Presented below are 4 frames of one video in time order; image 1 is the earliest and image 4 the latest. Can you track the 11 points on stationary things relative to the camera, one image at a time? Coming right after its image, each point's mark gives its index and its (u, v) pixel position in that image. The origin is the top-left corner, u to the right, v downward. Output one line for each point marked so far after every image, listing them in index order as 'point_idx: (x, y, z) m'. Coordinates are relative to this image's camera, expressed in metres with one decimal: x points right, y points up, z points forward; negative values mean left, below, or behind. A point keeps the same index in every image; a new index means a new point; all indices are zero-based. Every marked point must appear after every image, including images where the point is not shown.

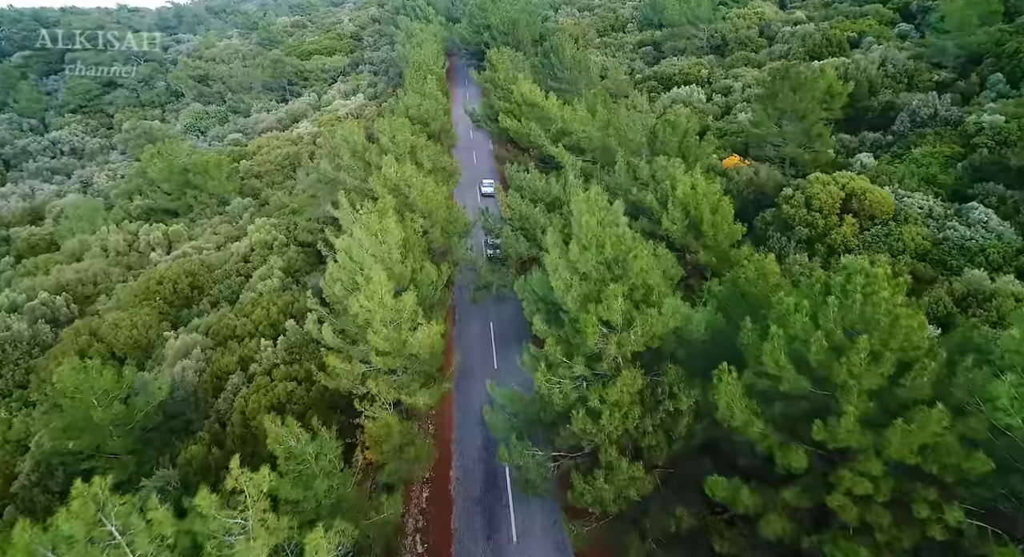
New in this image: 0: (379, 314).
0: (-3.9, -1.0, +17.0) m
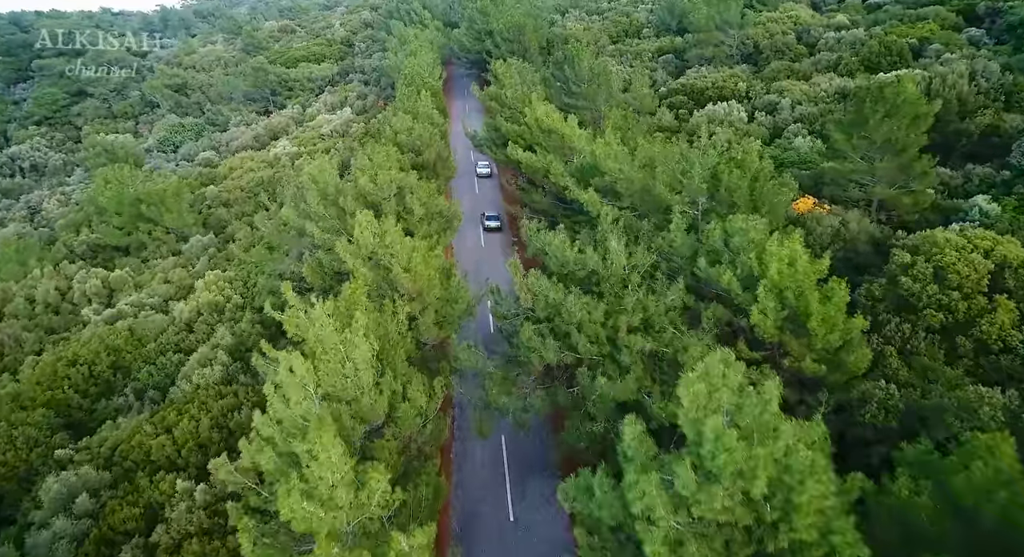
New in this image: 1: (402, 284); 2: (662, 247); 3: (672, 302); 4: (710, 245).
0: (-3.2, -4.2, +10.1) m
1: (-3.4, -0.2, +17.9) m
2: (+5.0, +1.0, +19.4) m
3: (+4.7, -0.7, +17.2) m
4: (+6.2, +1.0, +18.2) m
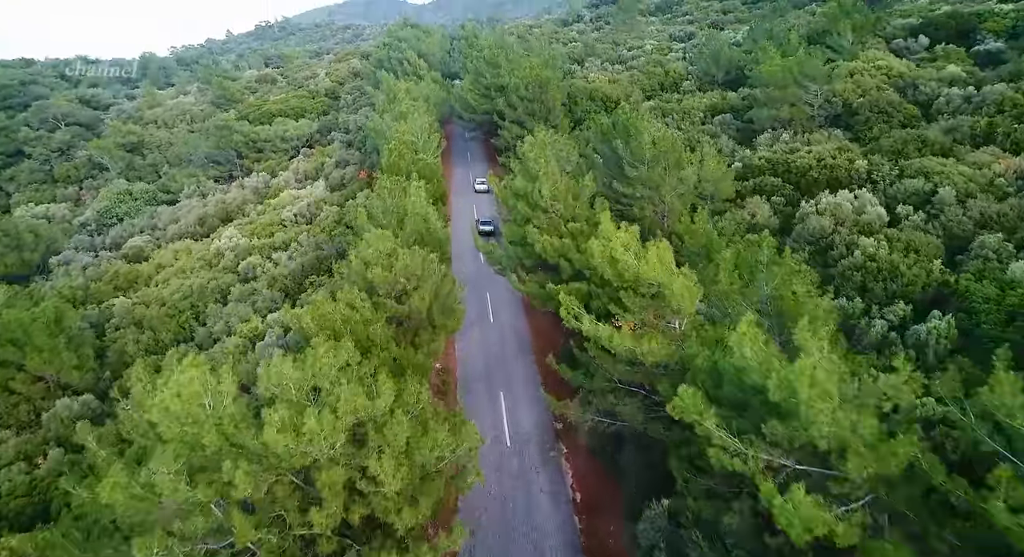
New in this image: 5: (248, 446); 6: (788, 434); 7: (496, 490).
0: (-1.6, -10.0, -3.4) m
1: (-1.8, -6.6, +4.7) m
2: (+6.6, -5.5, +6.2) m
3: (+6.3, -7.1, +4.0) m
4: (+7.8, -5.4, +5.1) m
5: (-5.2, -3.3, +11.3) m
6: (+5.3, -2.9, +10.8) m
7: (-0.5, -6.5, +18.0) m
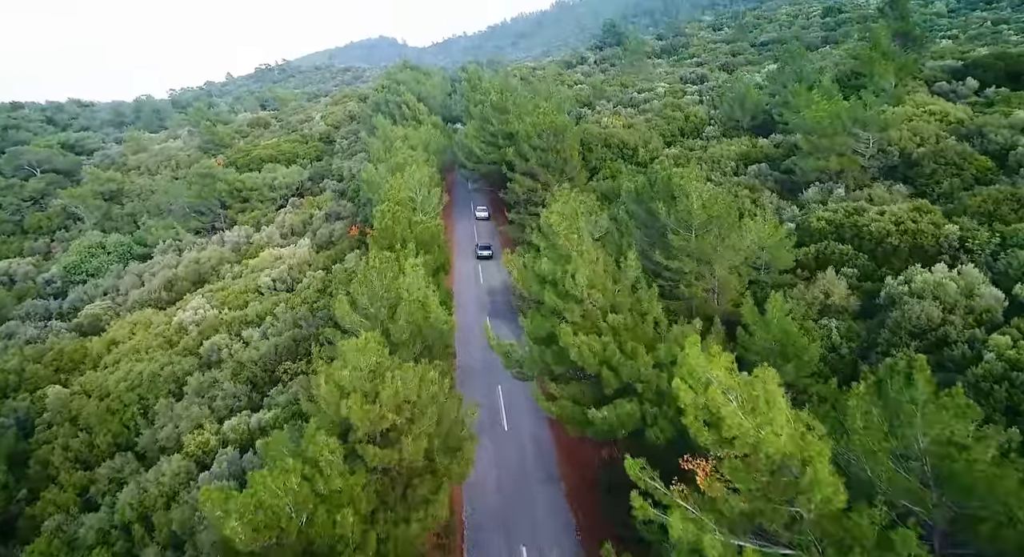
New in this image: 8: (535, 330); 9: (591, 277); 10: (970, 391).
0: (-0.7, -11.8, -9.6) m
1: (-0.9, -8.8, -1.3) m
2: (+7.4, -7.8, +0.3) m
3: (+7.1, -9.2, -2.0) m
4: (+8.6, -7.6, -0.8) m
5: (-4.4, -5.9, +5.5) m
6: (+6.2, -5.5, +5.0) m
7: (+0.3, -9.6, +12.0) m
8: (+0.7, -1.5, +18.3) m
9: (+2.4, +0.2, +18.2) m
10: (+13.6, -3.4, +17.3) m
